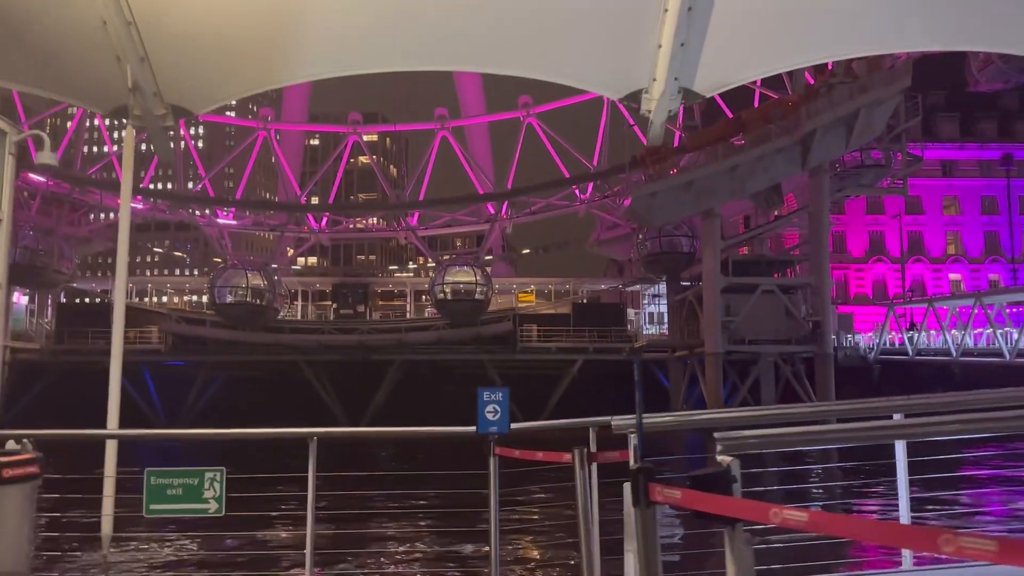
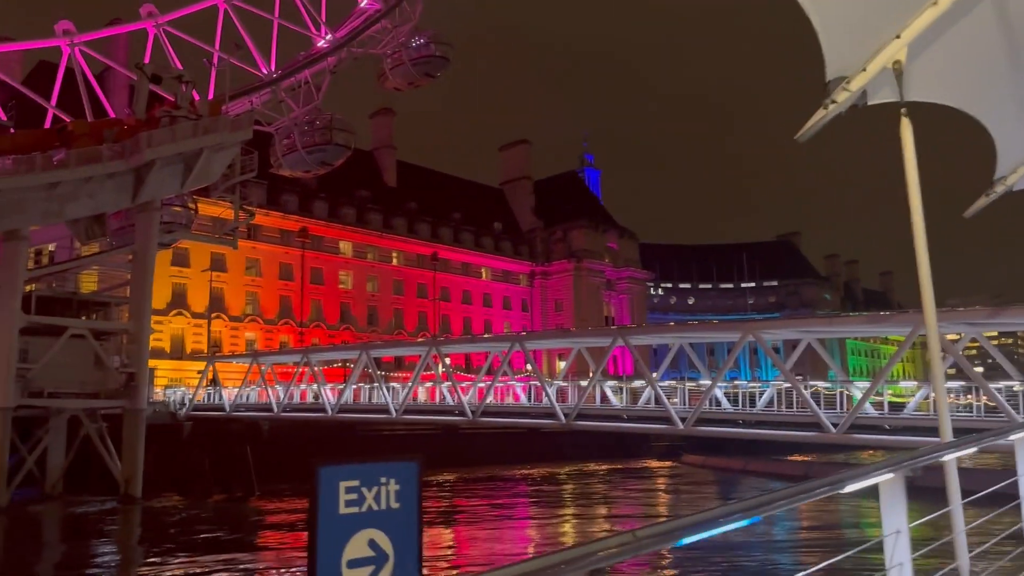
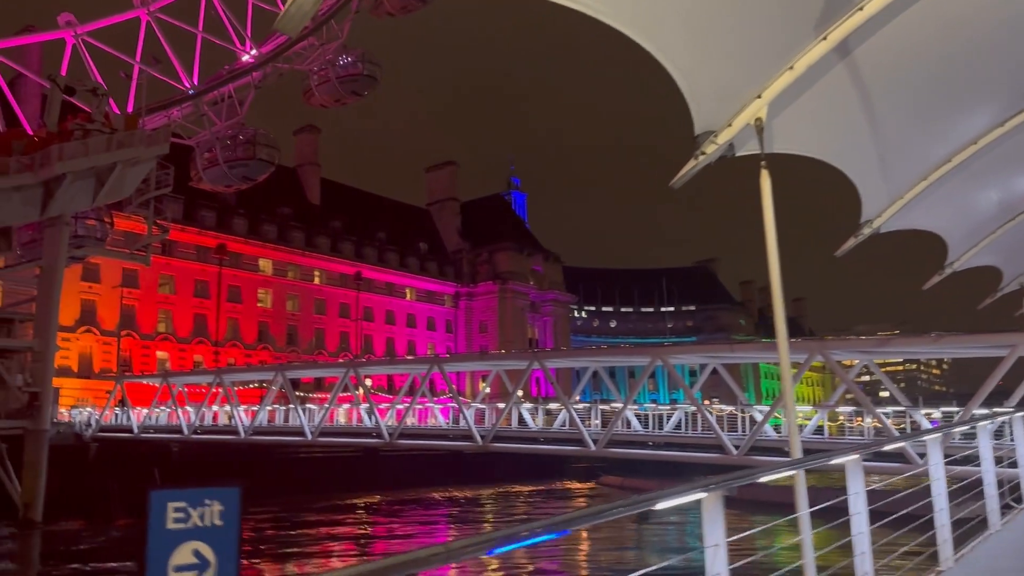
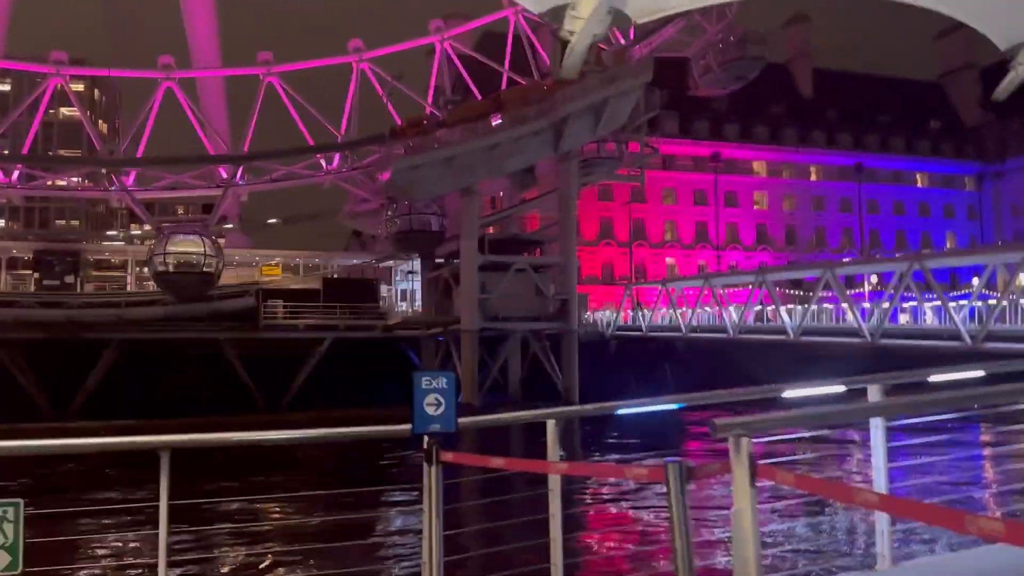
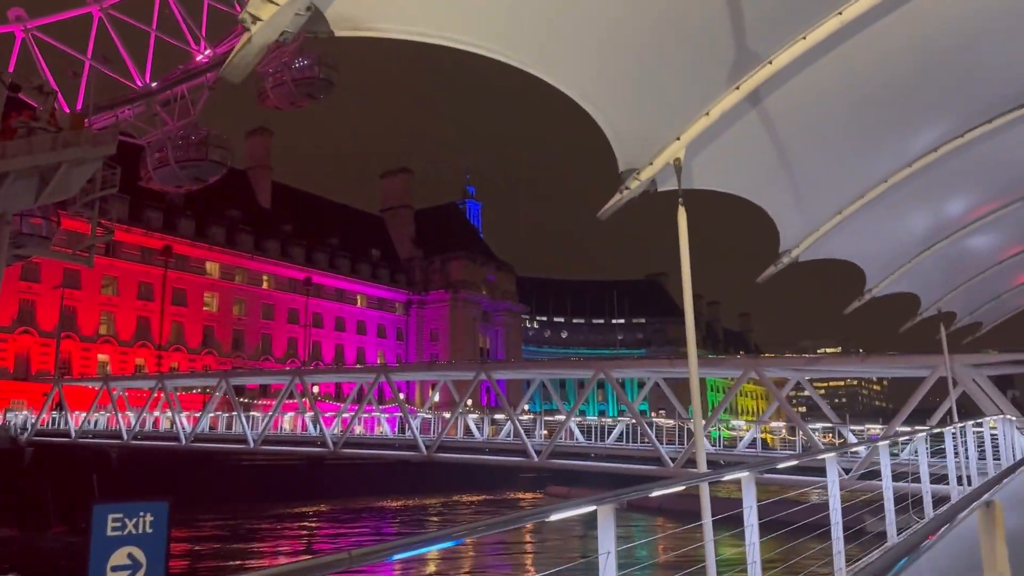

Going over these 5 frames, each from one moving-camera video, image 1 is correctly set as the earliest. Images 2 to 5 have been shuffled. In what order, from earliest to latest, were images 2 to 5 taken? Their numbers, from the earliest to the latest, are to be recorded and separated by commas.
4, 5, 3, 2
